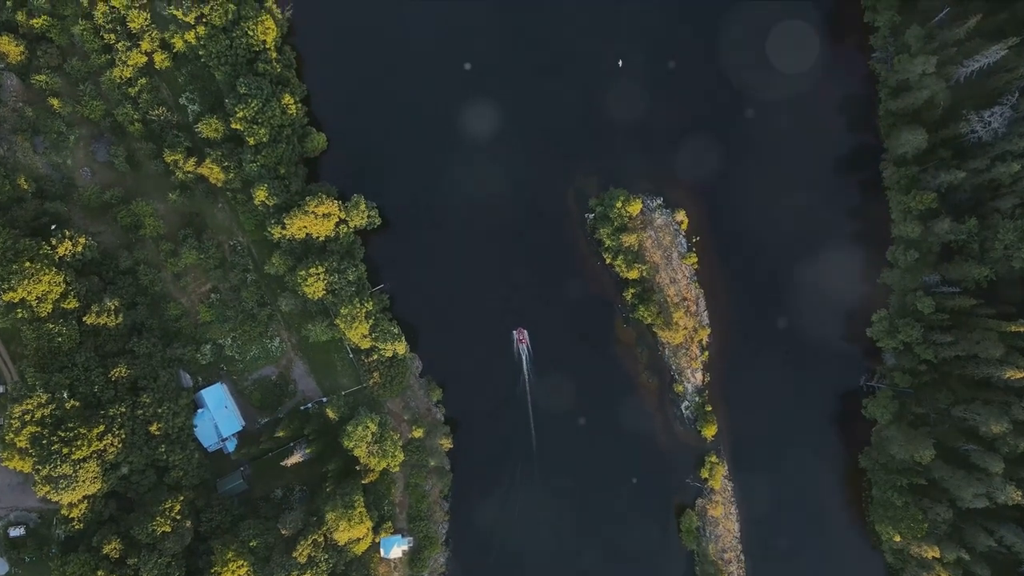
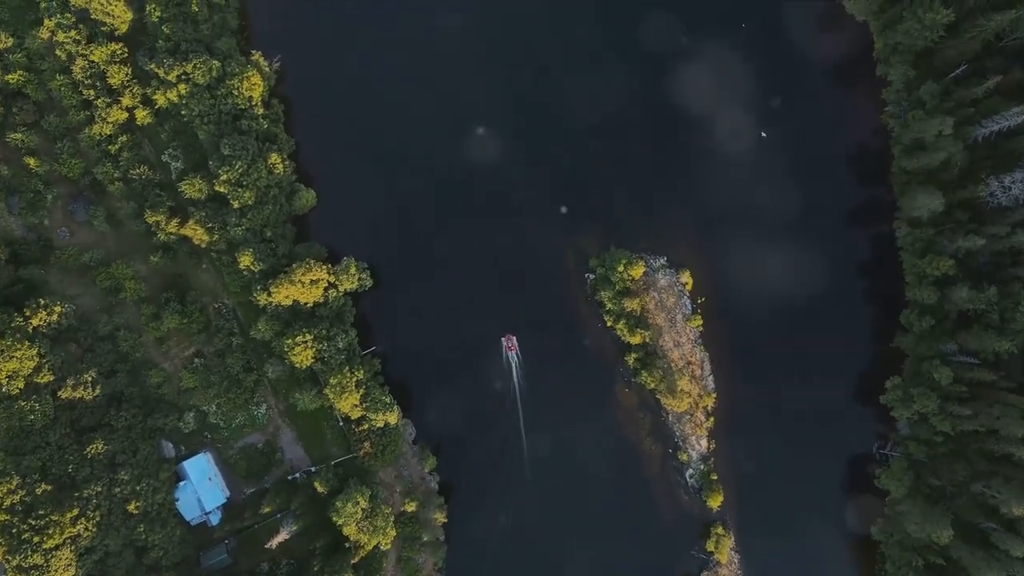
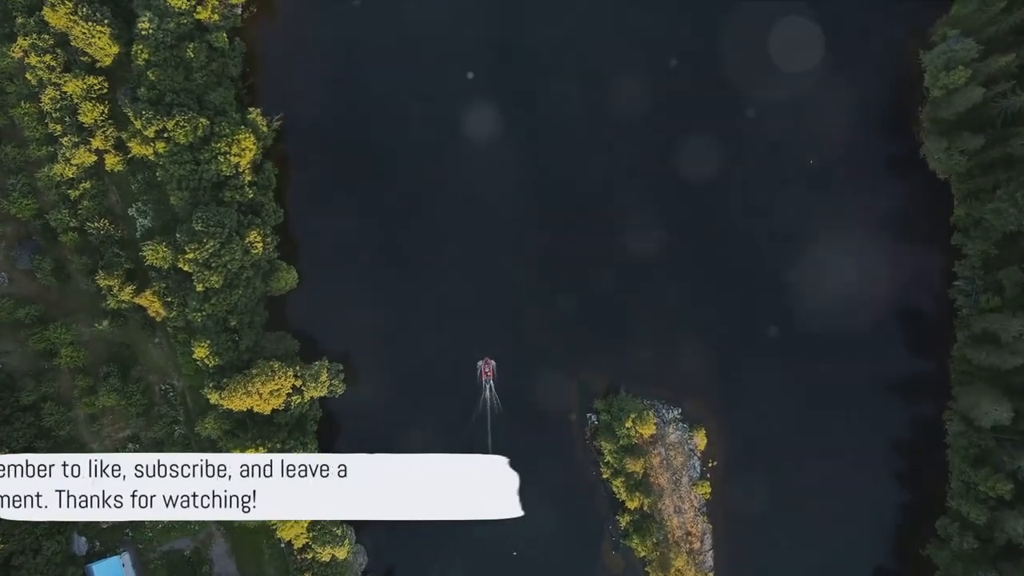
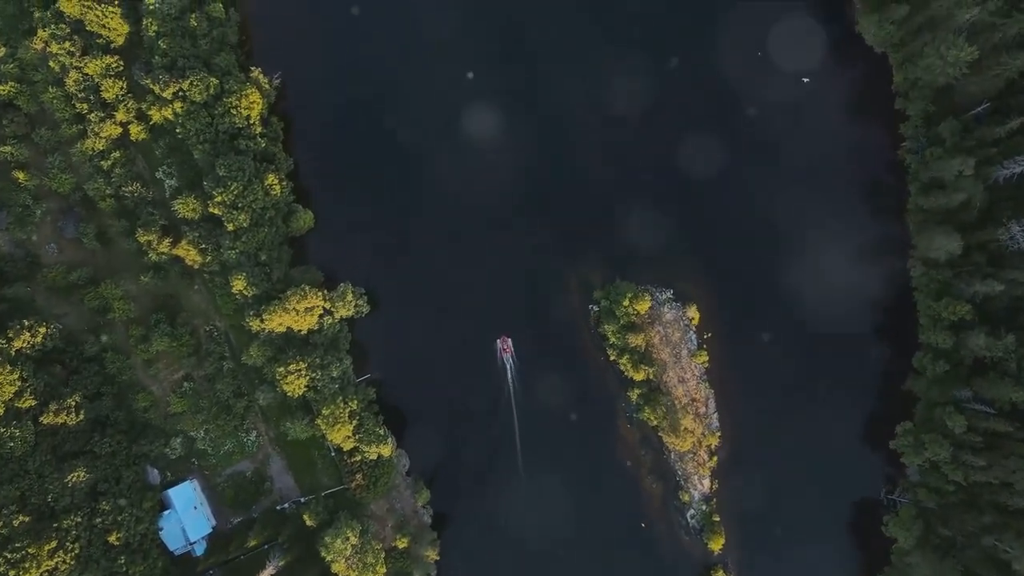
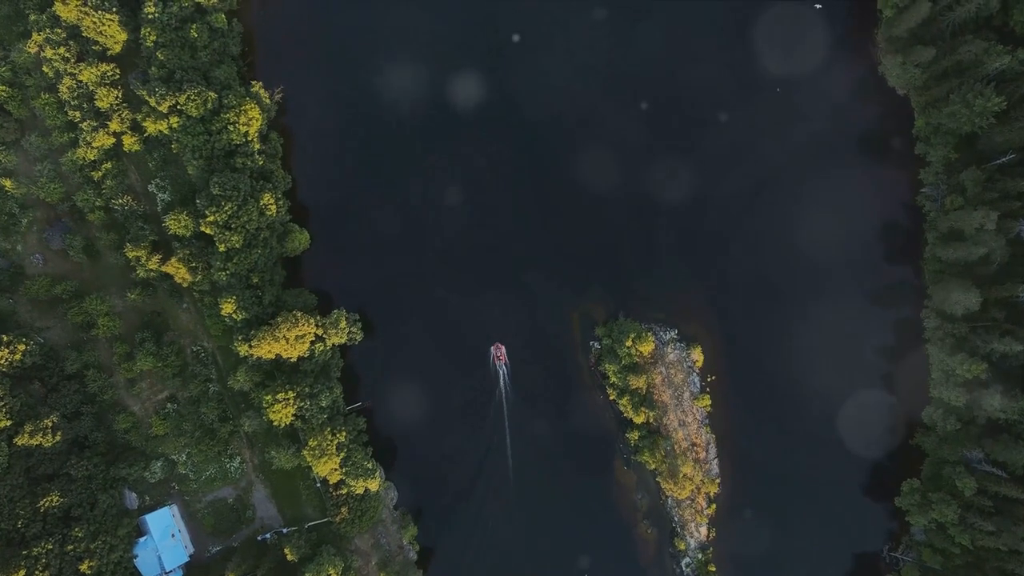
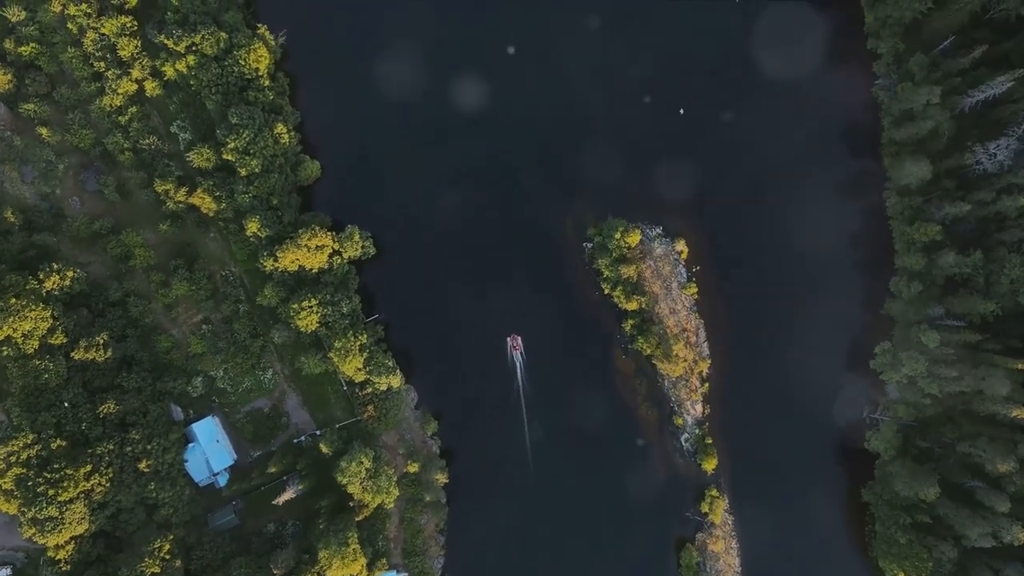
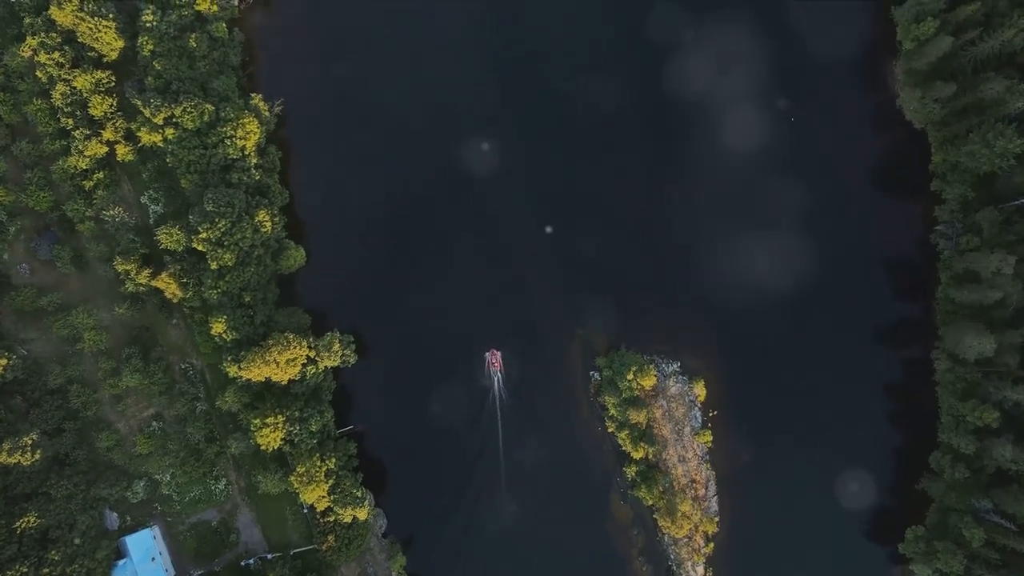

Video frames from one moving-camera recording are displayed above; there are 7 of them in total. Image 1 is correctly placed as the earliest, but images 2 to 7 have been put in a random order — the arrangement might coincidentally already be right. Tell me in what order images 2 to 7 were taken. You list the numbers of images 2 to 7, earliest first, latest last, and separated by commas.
6, 2, 4, 5, 7, 3
